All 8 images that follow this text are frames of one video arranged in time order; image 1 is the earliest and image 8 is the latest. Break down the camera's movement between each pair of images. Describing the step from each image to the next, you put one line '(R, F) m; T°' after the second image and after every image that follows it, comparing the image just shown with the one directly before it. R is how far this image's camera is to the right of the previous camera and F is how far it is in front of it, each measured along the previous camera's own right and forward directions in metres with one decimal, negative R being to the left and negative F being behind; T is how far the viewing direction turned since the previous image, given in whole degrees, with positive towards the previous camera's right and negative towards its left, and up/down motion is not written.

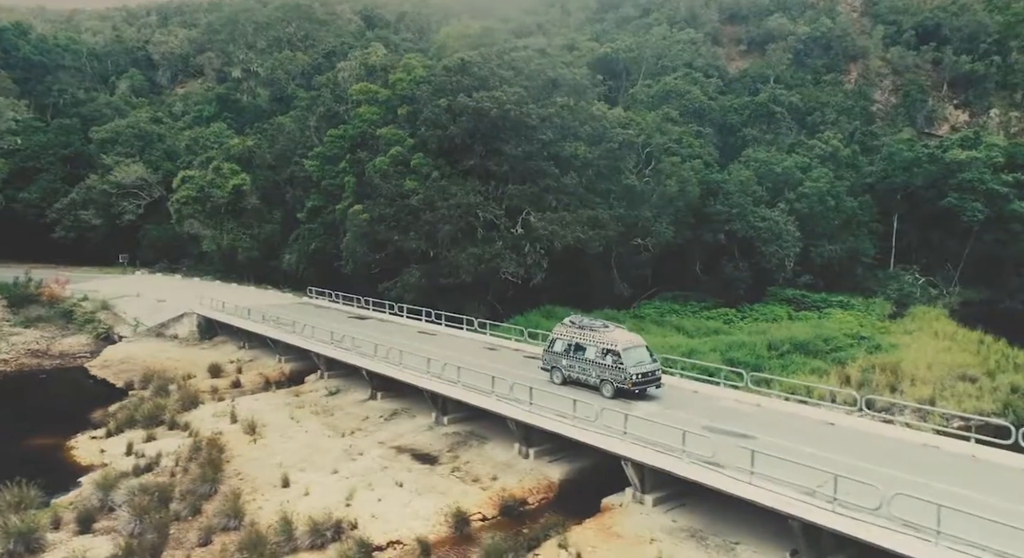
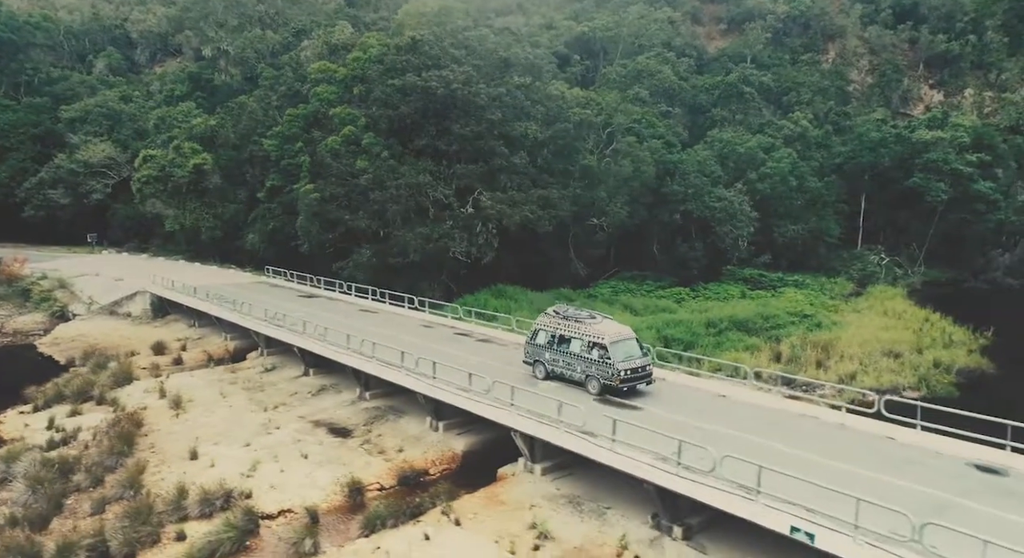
(+2.6, -0.4) m; 0°
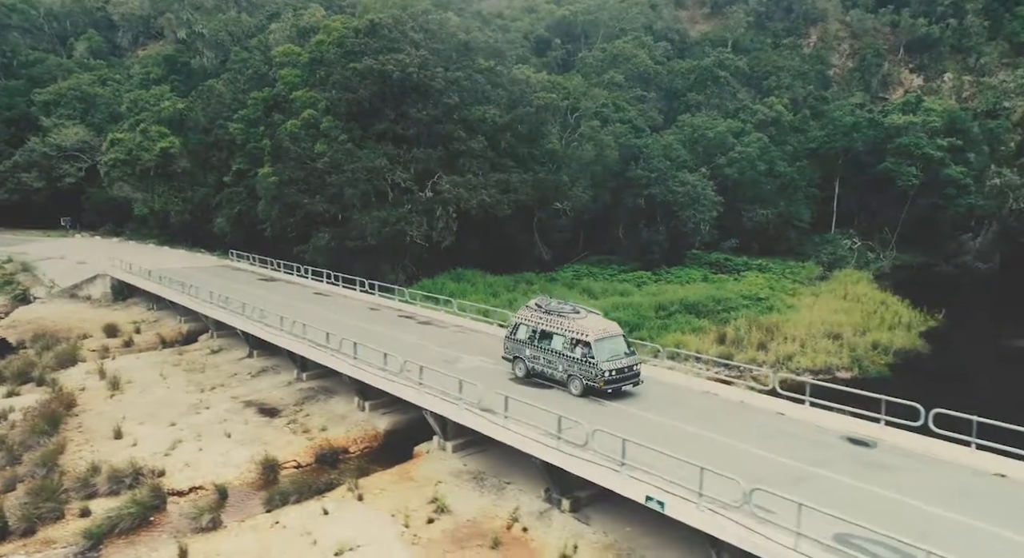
(+2.2, -0.3) m; 0°
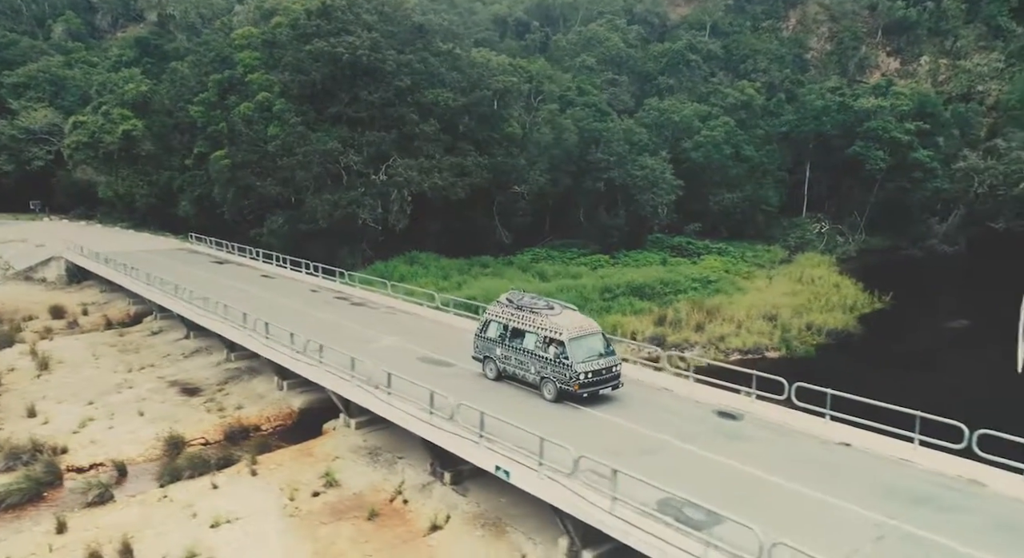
(+2.5, -0.3) m; 0°
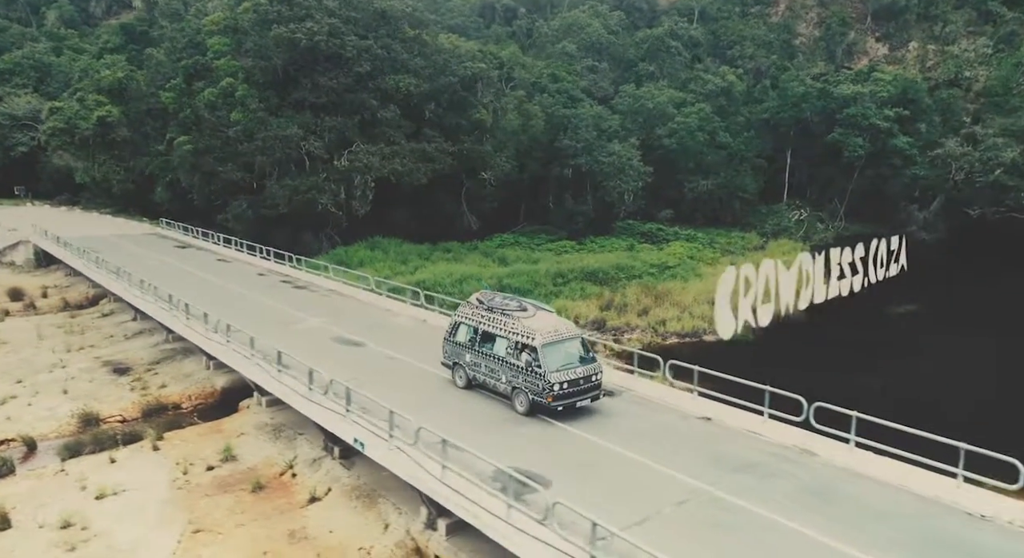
(+2.7, -0.3) m; -1°
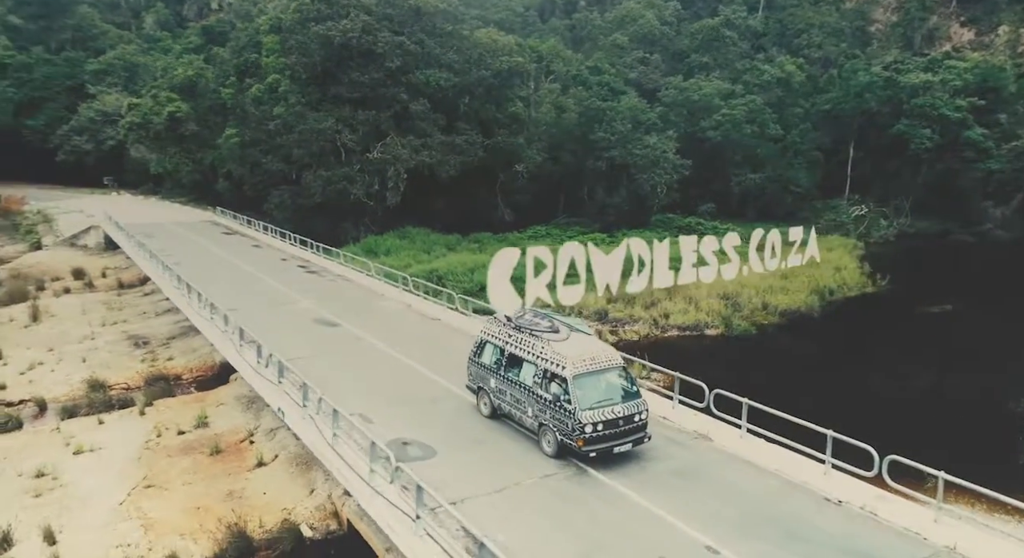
(+3.2, -0.4) m; -7°
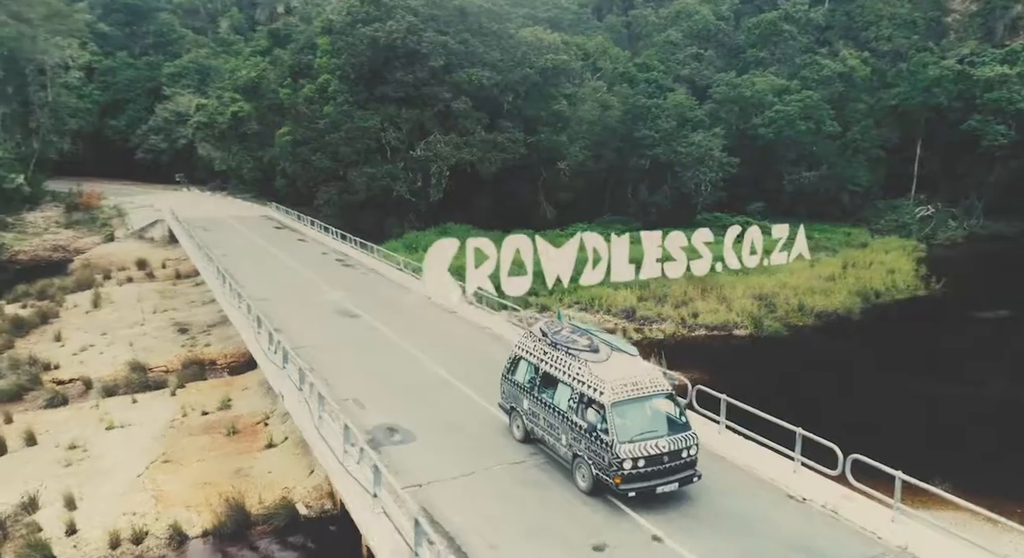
(+1.5, -0.2) m; -5°
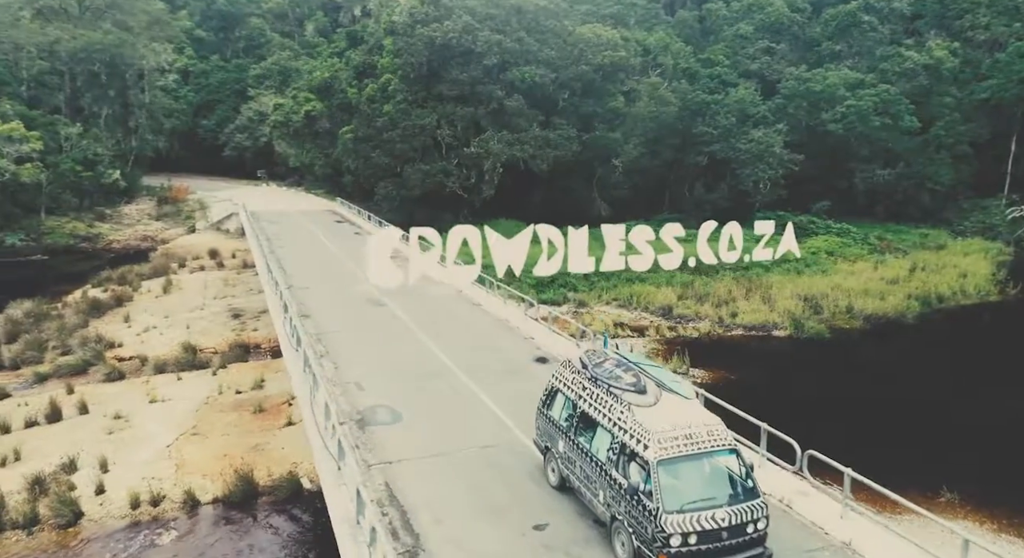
(+1.7, -0.3) m; -7°
